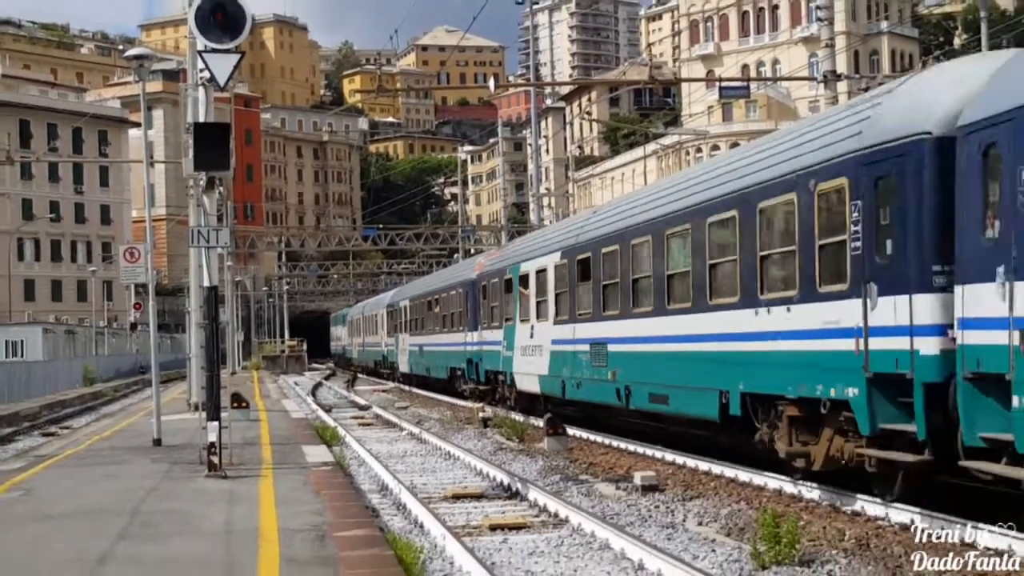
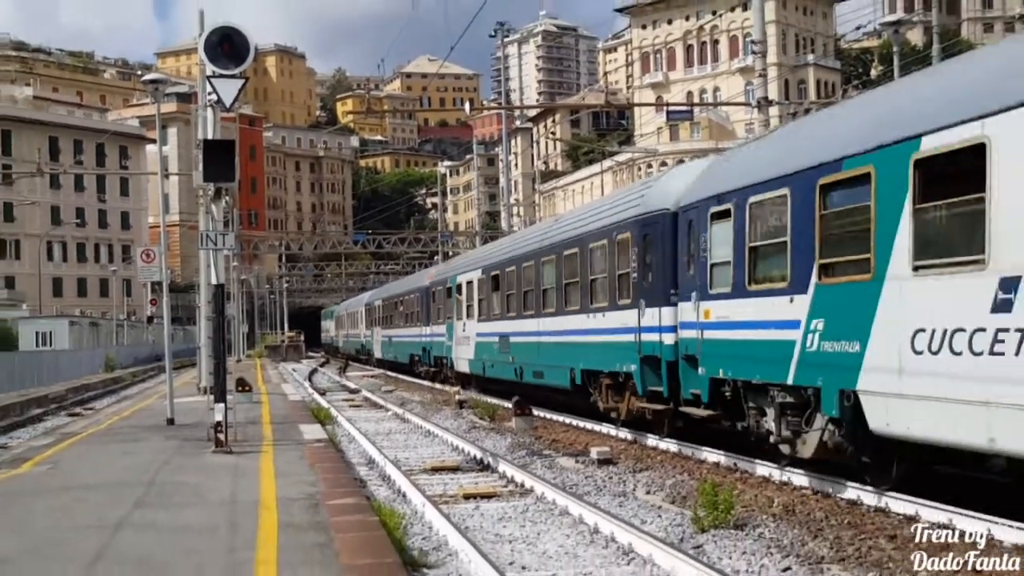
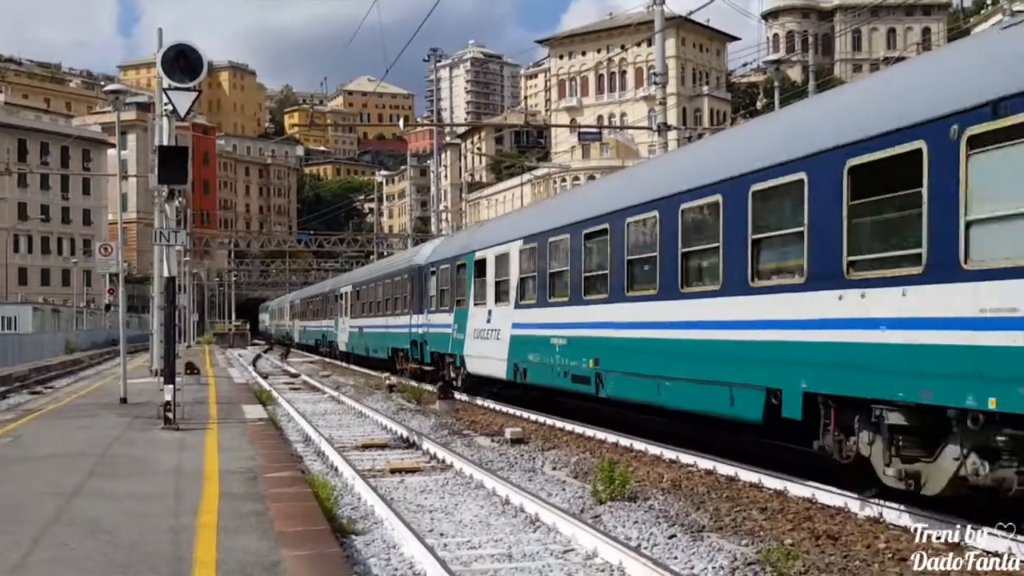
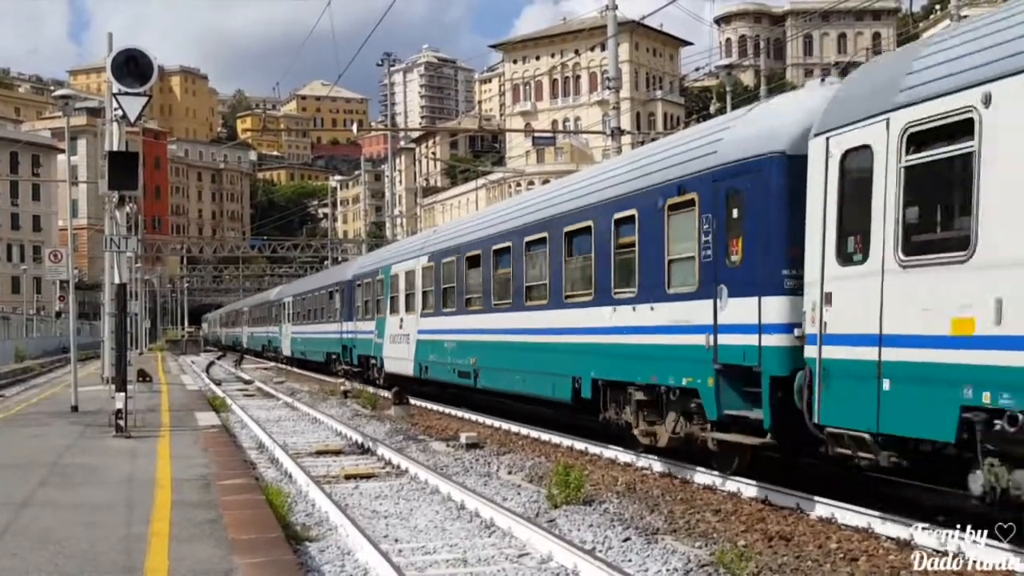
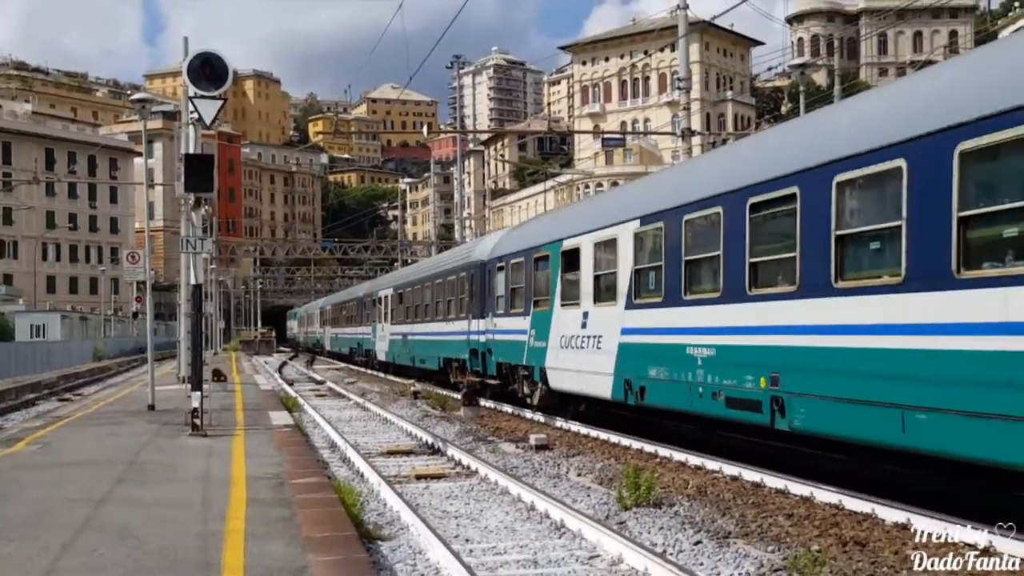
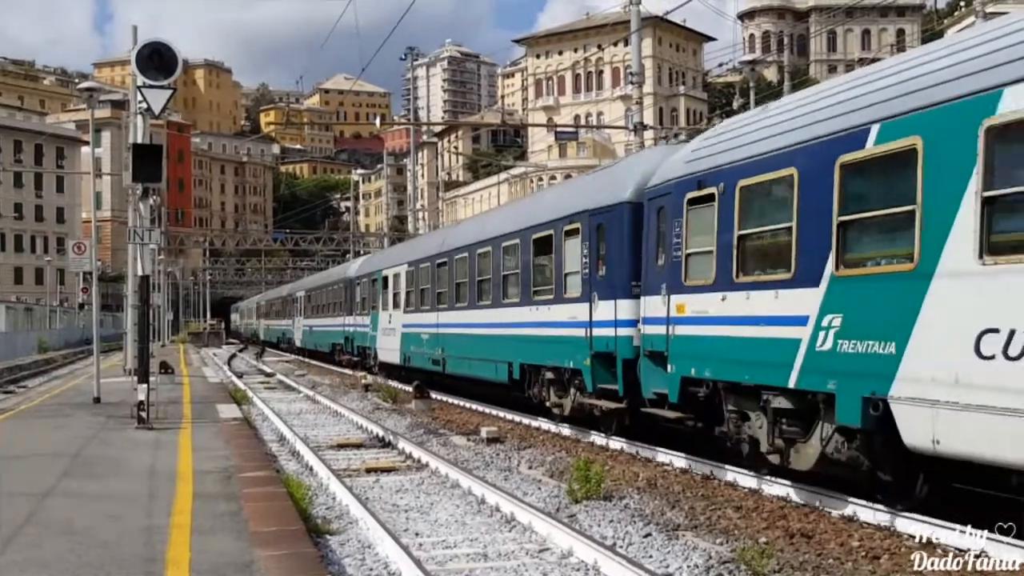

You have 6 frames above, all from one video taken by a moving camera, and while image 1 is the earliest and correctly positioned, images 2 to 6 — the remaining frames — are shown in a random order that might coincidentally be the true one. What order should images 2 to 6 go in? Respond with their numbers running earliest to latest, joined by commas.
2, 5, 3, 6, 4
